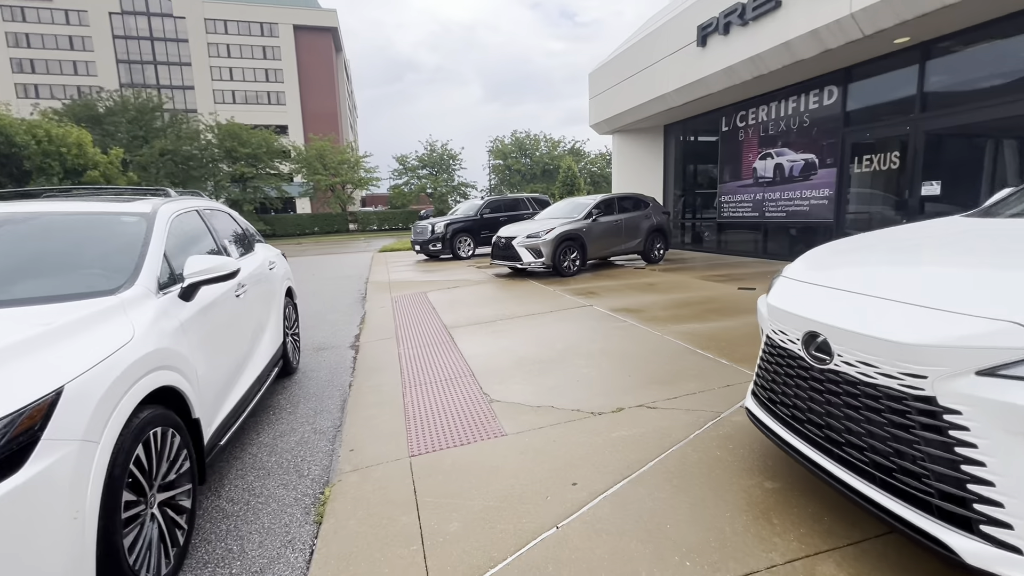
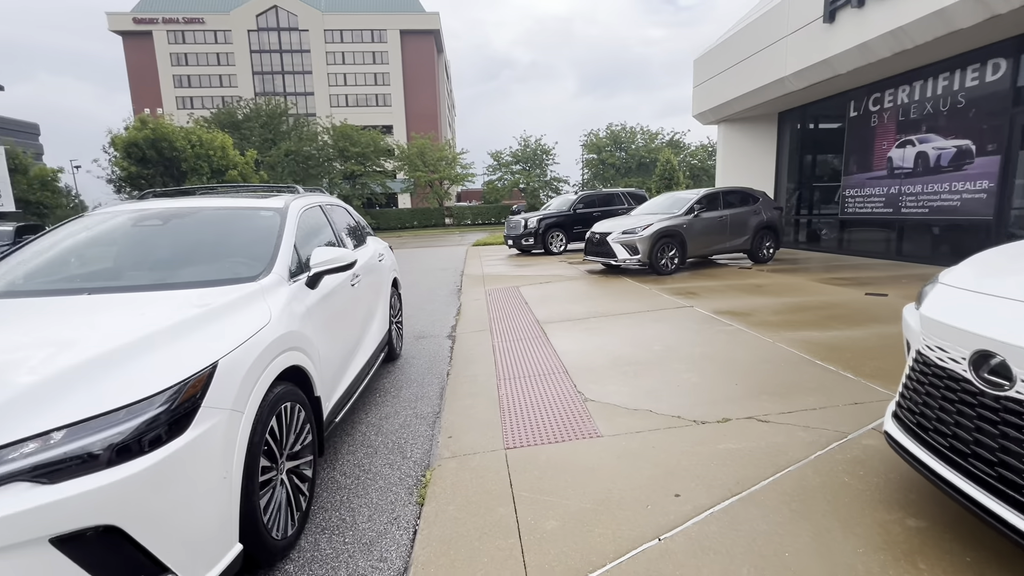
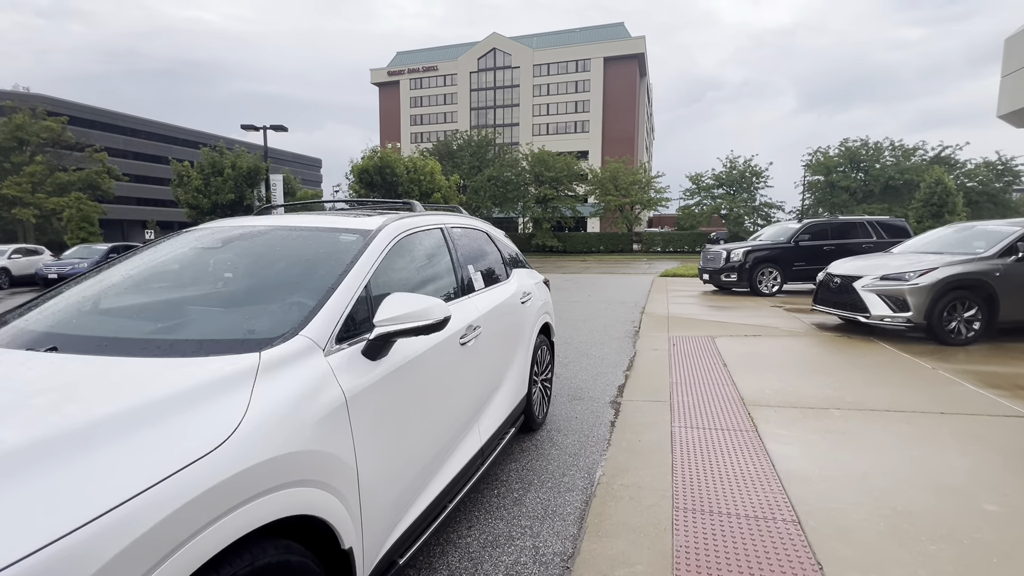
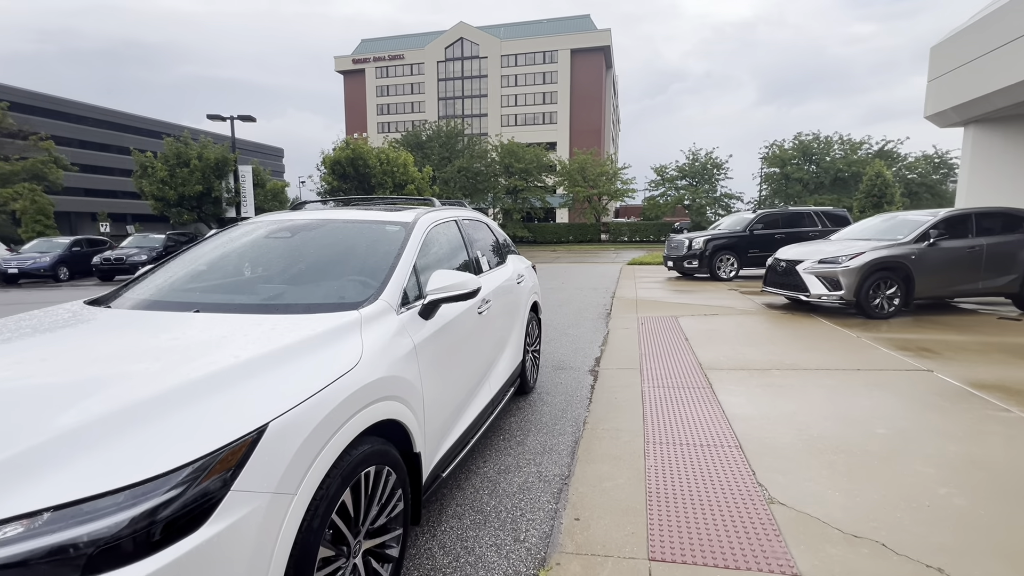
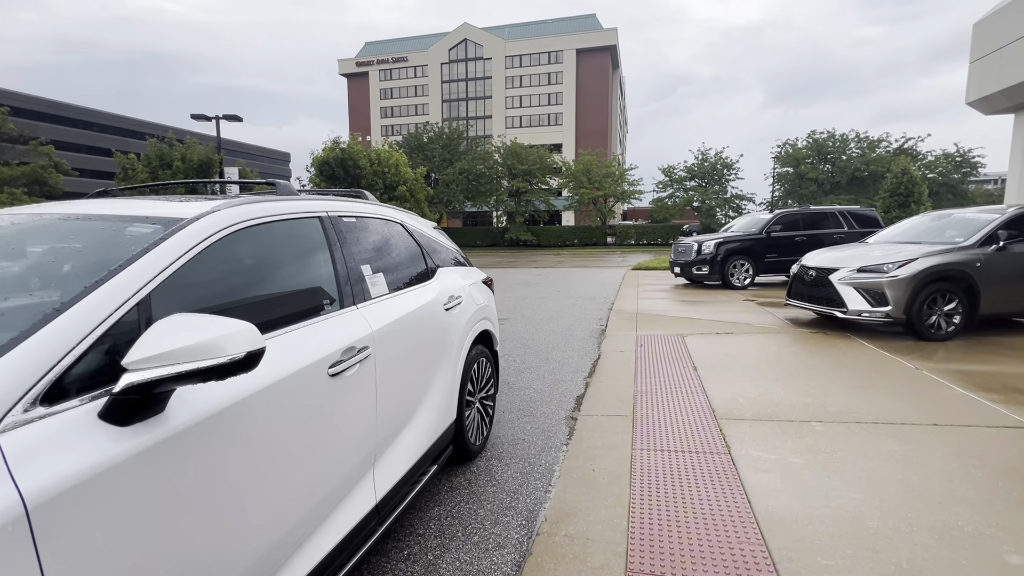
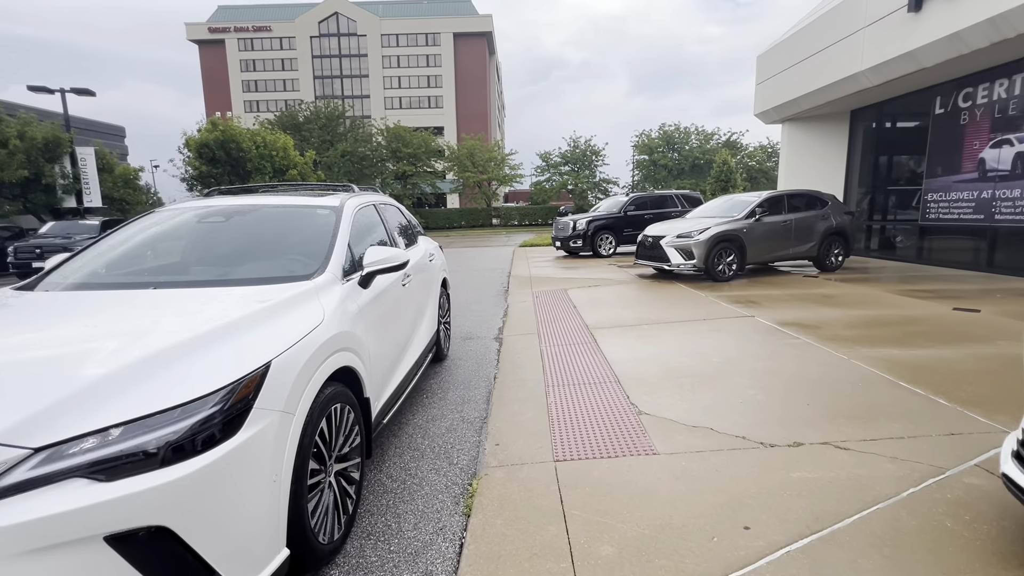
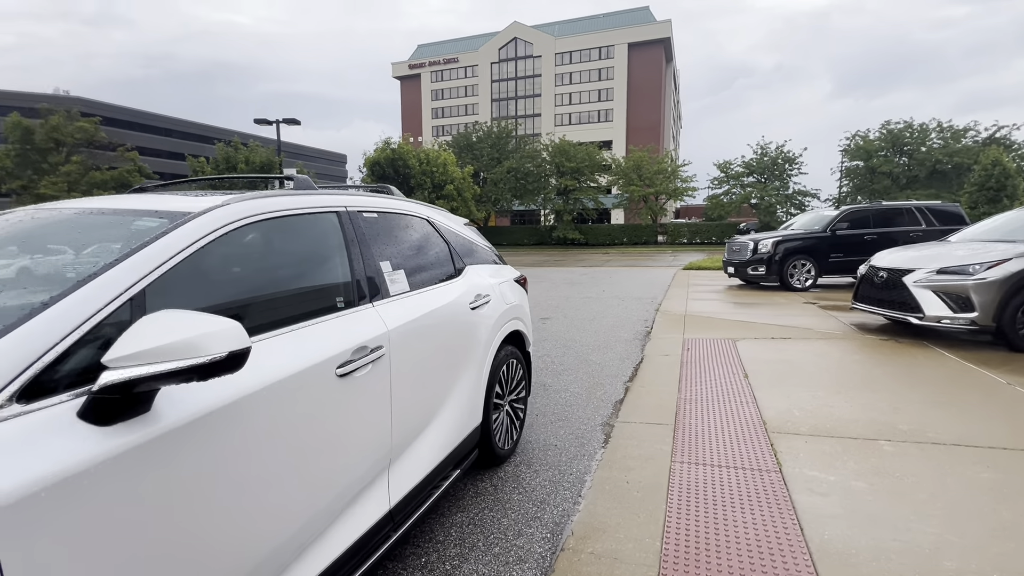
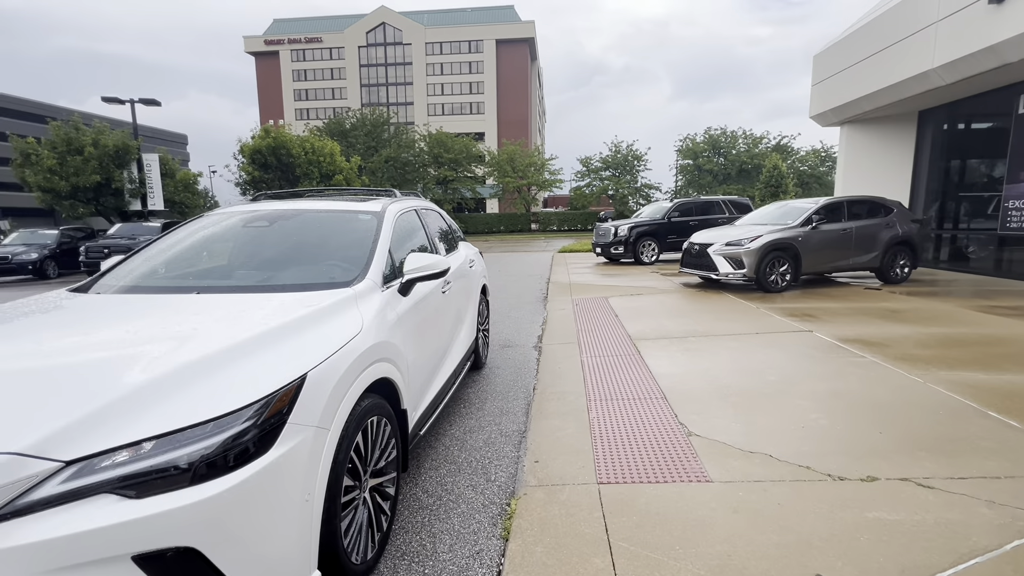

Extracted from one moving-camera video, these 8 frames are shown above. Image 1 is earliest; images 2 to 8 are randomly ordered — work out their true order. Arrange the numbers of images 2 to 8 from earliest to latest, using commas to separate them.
2, 6, 8, 4, 3, 5, 7
